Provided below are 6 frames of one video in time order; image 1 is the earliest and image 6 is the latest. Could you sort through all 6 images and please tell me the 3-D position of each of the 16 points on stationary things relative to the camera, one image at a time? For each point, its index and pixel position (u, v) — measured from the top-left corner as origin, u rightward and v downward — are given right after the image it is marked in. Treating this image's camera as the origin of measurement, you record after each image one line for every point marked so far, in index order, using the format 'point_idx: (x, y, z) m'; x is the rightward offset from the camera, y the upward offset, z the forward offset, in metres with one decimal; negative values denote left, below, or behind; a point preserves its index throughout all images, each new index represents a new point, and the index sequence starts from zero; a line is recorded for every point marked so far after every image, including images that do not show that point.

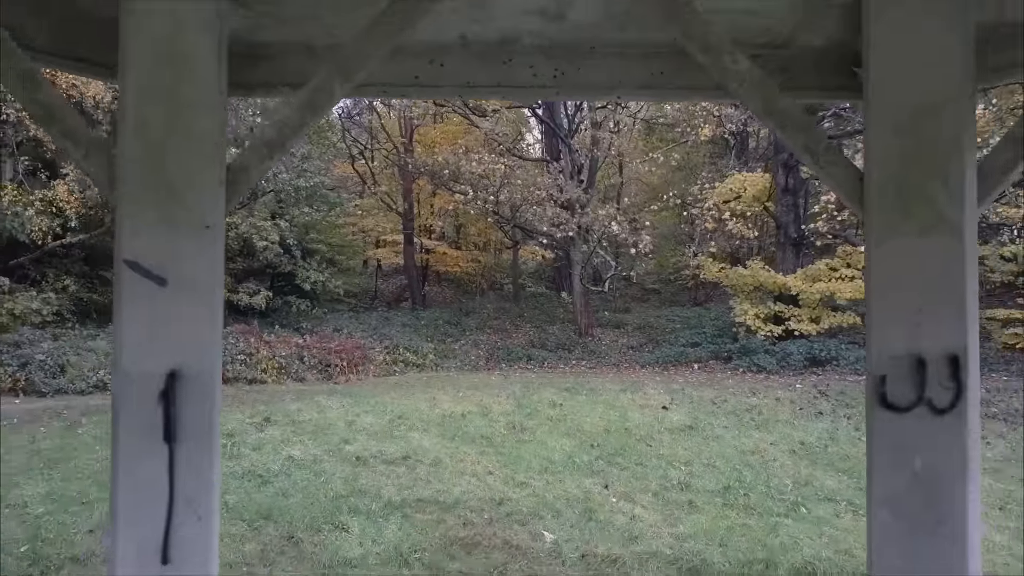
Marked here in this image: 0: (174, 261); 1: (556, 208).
0: (-0.7, +0.1, +1.6) m
1: (+0.7, +1.2, +11.7) m
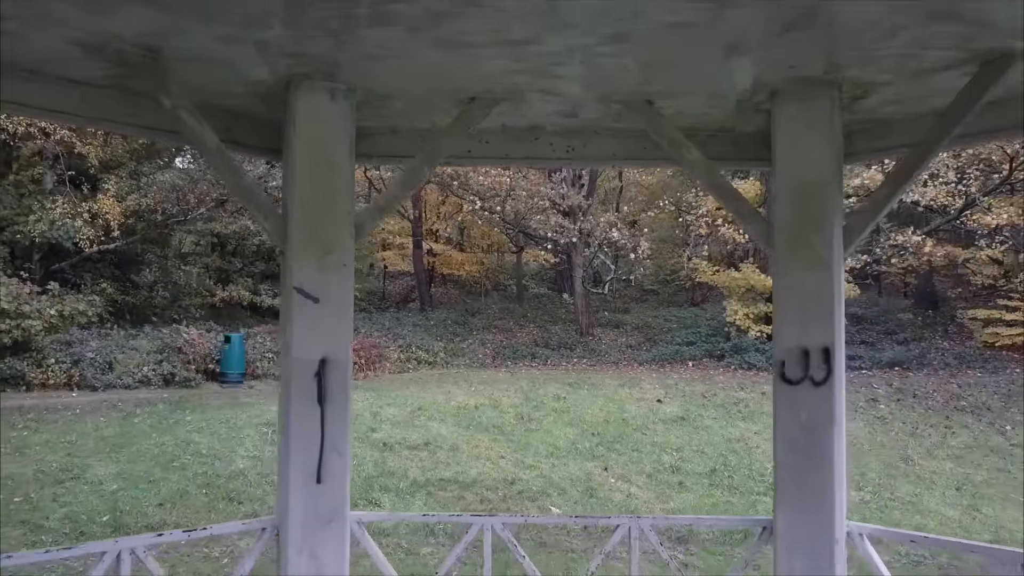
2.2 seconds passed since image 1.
0: (-0.6, 0.0, +2.5) m
1: (+0.7, +1.1, +12.5) m
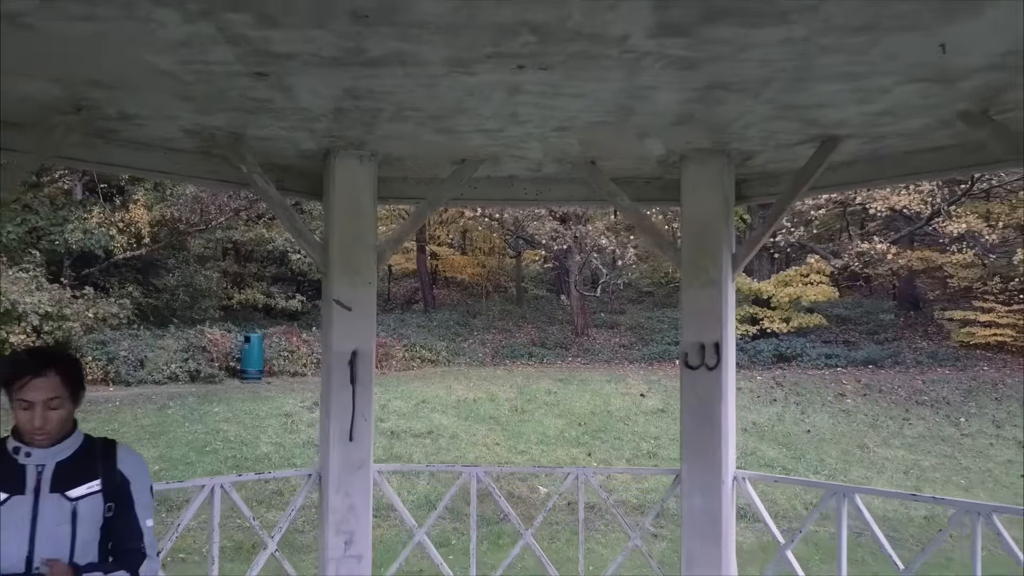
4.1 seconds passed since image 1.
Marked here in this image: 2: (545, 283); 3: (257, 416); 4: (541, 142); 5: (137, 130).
0: (-0.7, 0.0, +3.5) m
1: (+0.7, +1.1, +13.5) m
2: (+0.6, +0.1, +15.3) m
3: (-2.9, -1.5, +9.5) m
4: (+0.1, +0.6, +3.3) m
5: (-1.4, +0.6, +3.2) m
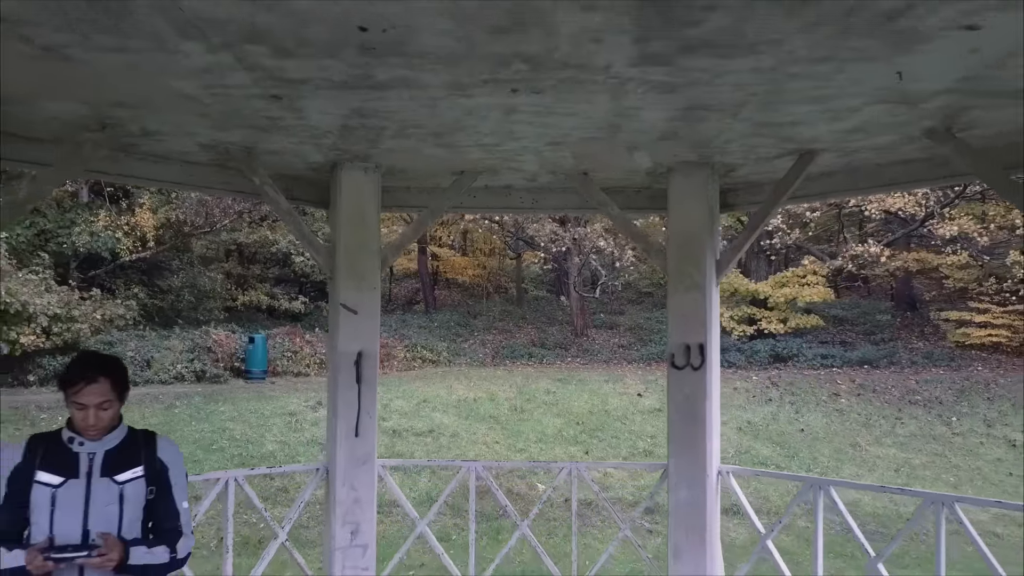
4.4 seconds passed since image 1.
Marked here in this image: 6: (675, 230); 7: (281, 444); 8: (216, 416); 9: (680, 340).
0: (-0.7, -0.1, +3.7) m
1: (+0.7, +1.0, +13.7) m
2: (+0.6, +0.1, +15.5) m
3: (-2.9, -1.5, +9.7) m
4: (+0.1, +0.6, +3.5) m
5: (-1.5, +0.6, +3.4) m
6: (+0.7, +0.3, +3.7) m
7: (-2.4, -1.6, +8.6) m
8: (-3.4, -1.5, +9.5) m
9: (+0.7, -0.2, +3.6) m
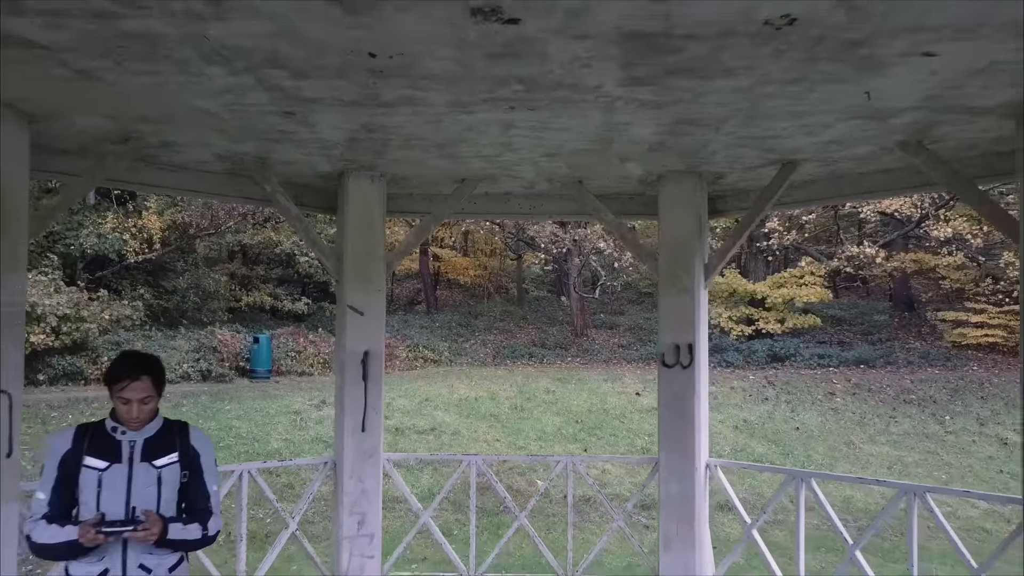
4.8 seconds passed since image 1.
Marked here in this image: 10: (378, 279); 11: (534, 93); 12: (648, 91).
0: (-0.7, -0.1, +3.9) m
1: (+0.7, +1.0, +13.9) m
2: (+0.6, +0.1, +15.7) m
3: (-2.9, -1.5, +9.9) m
4: (+0.1, +0.5, +3.7) m
5: (-1.5, +0.6, +3.6) m
6: (+0.7, +0.2, +3.9) m
7: (-2.4, -1.6, +8.8) m
8: (-3.4, -1.5, +9.7) m
9: (+0.7, -0.2, +3.8) m
10: (-0.6, 0.0, +3.9) m
11: (+0.1, +0.6, +2.6) m
12: (+0.4, +0.6, +2.6) m
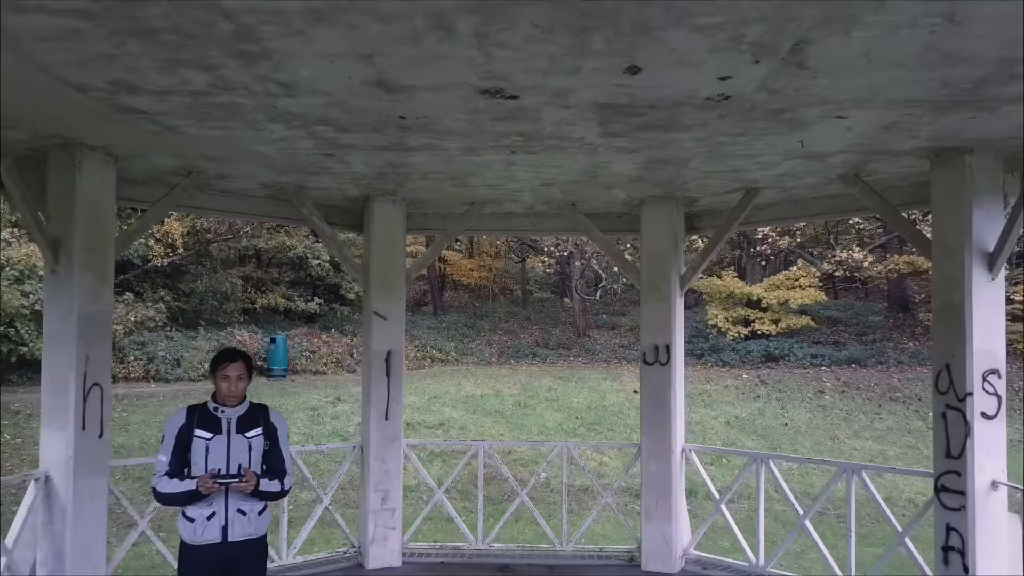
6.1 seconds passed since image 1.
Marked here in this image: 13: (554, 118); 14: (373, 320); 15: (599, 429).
0: (-0.7, -0.1, +4.5) m
1: (+0.8, +1.0, +14.5) m
2: (+0.7, 0.0, +16.3) m
3: (-2.9, -1.5, +10.5) m
4: (+0.1, +0.5, +4.3) m
5: (-1.4, +0.5, +4.2) m
6: (+0.7, +0.2, +4.5) m
7: (-2.4, -1.7, +9.5) m
8: (-3.3, -1.5, +10.3) m
9: (+0.7, -0.3, +4.4) m
10: (-0.6, 0.0, +4.5) m
11: (+0.1, +0.6, +3.2) m
12: (+0.4, +0.6, +3.2) m
13: (+0.1, +0.6, +2.9) m
14: (-0.7, -0.2, +4.5) m
15: (+1.1, -1.7, +10.1) m
